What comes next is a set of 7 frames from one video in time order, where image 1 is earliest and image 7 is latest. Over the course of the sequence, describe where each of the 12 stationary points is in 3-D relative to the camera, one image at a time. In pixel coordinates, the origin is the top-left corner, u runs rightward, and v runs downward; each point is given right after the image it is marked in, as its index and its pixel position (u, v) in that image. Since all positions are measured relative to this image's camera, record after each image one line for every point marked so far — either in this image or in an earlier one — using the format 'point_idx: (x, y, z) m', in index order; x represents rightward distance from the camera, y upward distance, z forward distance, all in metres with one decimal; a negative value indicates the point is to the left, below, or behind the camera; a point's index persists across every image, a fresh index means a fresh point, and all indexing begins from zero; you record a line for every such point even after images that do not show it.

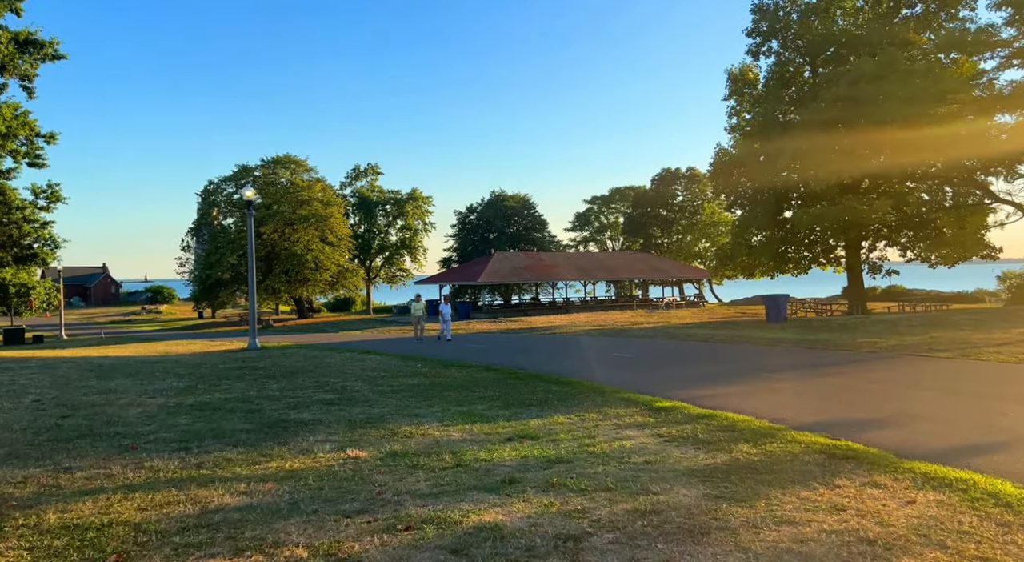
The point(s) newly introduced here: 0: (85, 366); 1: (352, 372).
0: (-10.0, -2.0, +17.6) m
1: (-3.2, -1.8, +15.1) m
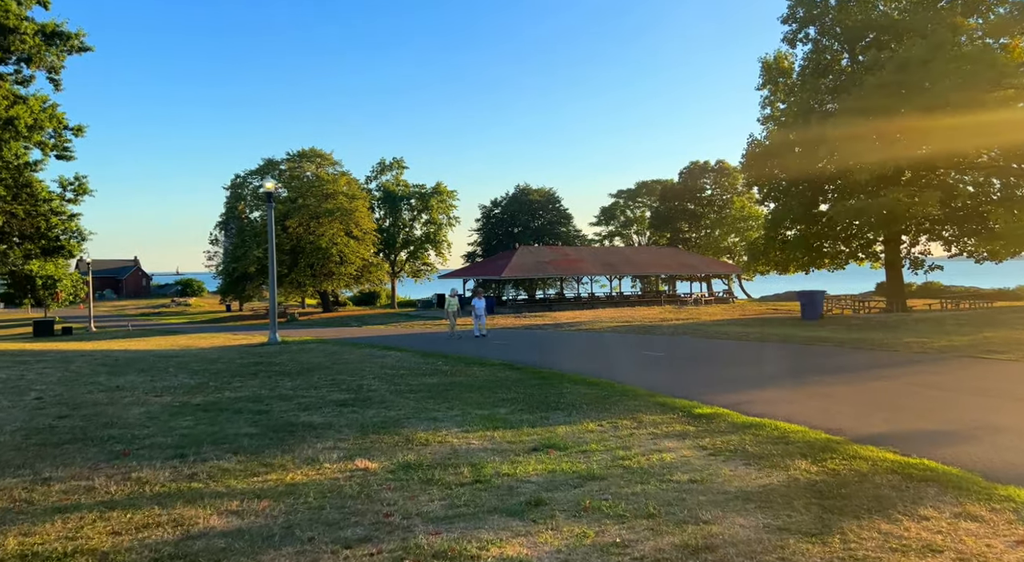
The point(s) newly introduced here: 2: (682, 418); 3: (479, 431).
0: (-9.4, -1.8, +17.1) m
1: (-2.7, -1.7, +14.5) m
2: (+2.0, -1.6, +8.5) m
3: (-0.4, -1.6, +8.2) m
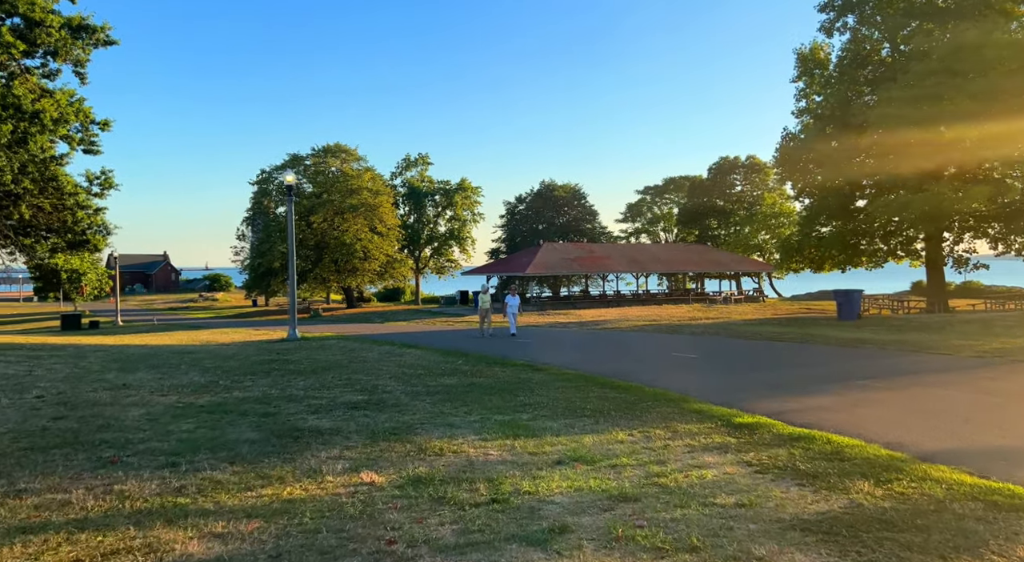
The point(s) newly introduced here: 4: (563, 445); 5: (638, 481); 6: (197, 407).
0: (-8.9, -1.7, +16.8) m
1: (-2.3, -1.6, +13.9) m
2: (+2.2, -1.5, +7.8) m
3: (-0.1, -1.6, +7.5) m
4: (+0.5, -1.6, +7.3) m
5: (+1.0, -1.6, +5.9) m
6: (-4.0, -1.6, +9.4) m
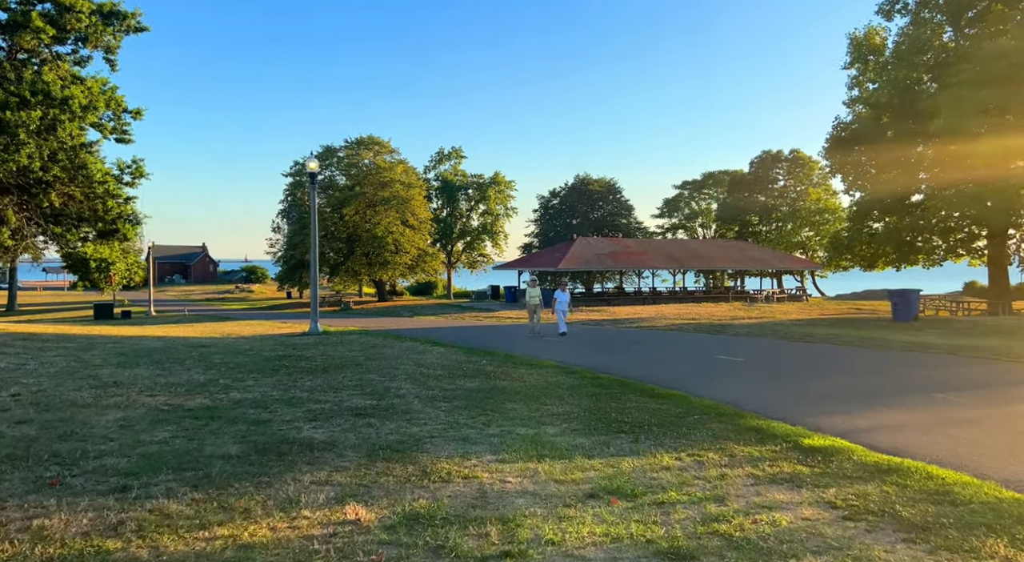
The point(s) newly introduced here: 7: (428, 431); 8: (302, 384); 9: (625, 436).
0: (-8.3, -1.4, +15.9) m
1: (-1.8, -1.5, +12.8) m
2: (+2.4, -1.5, +6.5) m
3: (+0.1, -1.5, +6.3) m
4: (+0.7, -1.5, +6.1) m
5: (+1.1, -1.5, +4.6) m
6: (-3.7, -1.5, +8.4) m
7: (-0.9, -1.5, +7.6) m
8: (-3.0, -1.5, +10.8) m
9: (+1.1, -1.5, +7.4) m
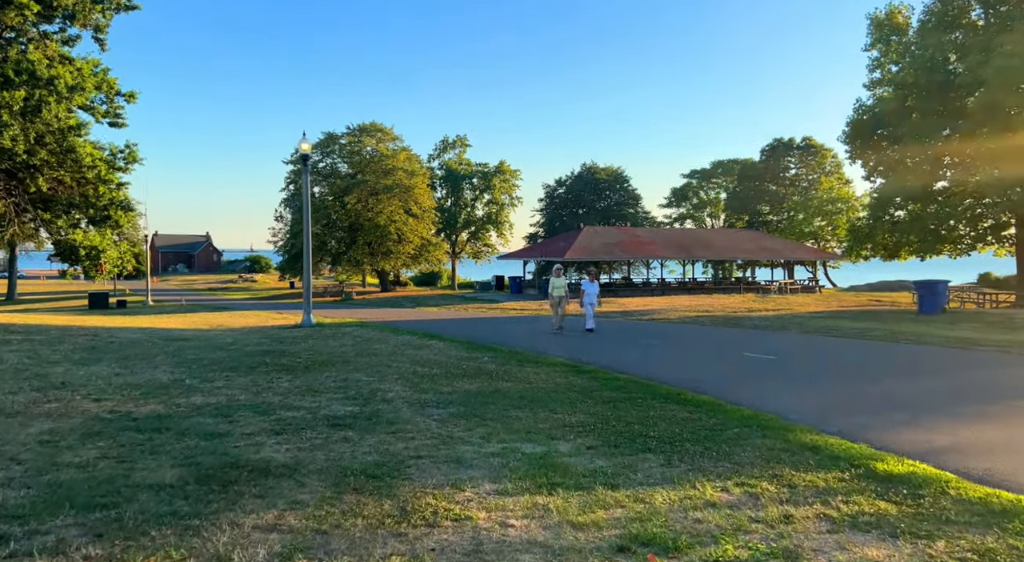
0: (-8.2, -1.2, +14.7) m
1: (-1.7, -1.3, +11.5) m
2: (+2.4, -1.4, +5.1) m
3: (+0.1, -1.4, +5.0) m
4: (+0.7, -1.4, +4.7) m
5: (+1.1, -1.4, +3.3) m
6: (-3.7, -1.3, +7.1) m
7: (-0.8, -1.4, +6.3) m
8: (-3.0, -1.3, +9.5) m
9: (+1.2, -1.4, +6.1) m
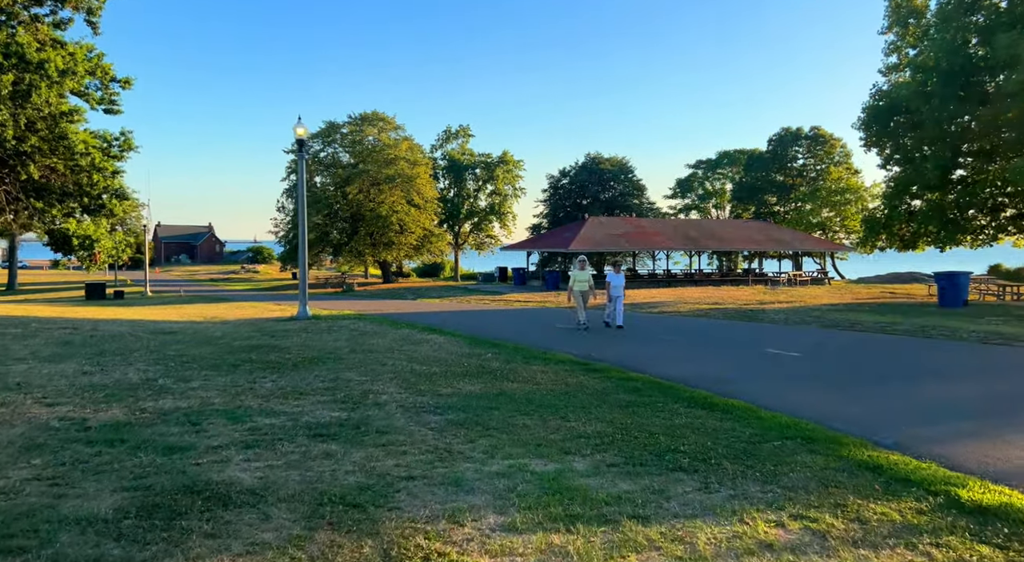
0: (-8.1, -1.0, +13.8) m
1: (-1.6, -1.2, +10.6) m
2: (+2.5, -1.3, +4.2) m
3: (+0.1, -1.4, +4.1) m
4: (+0.8, -1.4, +3.8) m
5: (+1.2, -1.4, +2.4) m
6: (-3.6, -1.2, +6.2) m
7: (-0.8, -1.3, +5.4) m
8: (-2.9, -1.2, +8.6) m
9: (+1.2, -1.4, +5.1) m
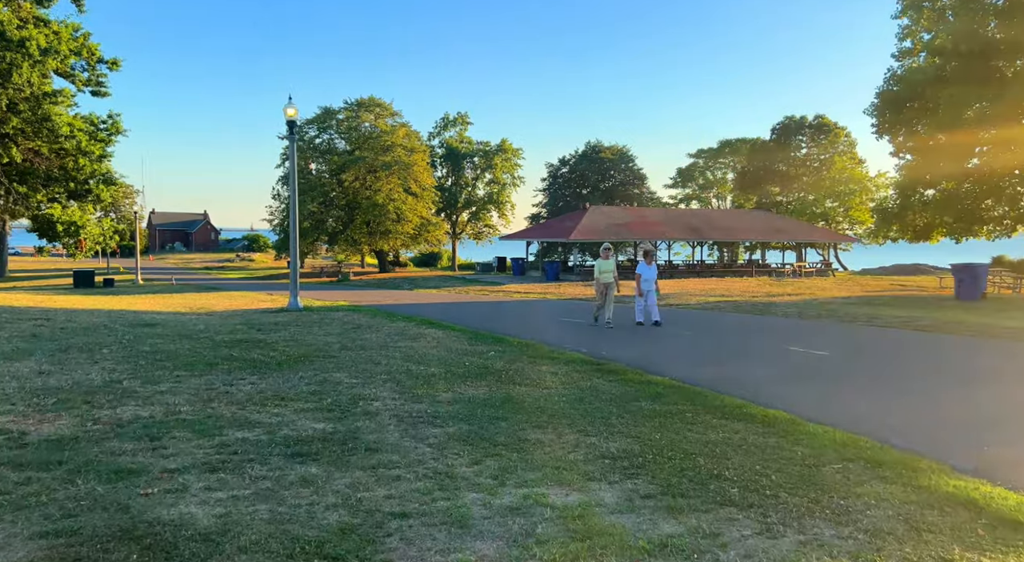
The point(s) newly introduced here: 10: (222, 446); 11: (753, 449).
0: (-8.0, -0.8, +12.8) m
1: (-1.6, -1.0, +9.6) m
2: (+2.6, -1.3, +3.3) m
3: (+0.2, -1.4, +3.1) m
4: (+0.9, -1.4, +2.9) m
5: (+1.3, -1.4, +1.5) m
6: (-3.5, -1.2, +5.2) m
7: (-0.7, -1.3, +4.5) m
8: (-2.8, -1.1, +7.7) m
9: (+1.3, -1.3, +4.2) m
10: (-2.1, -1.2, +5.6) m
11: (+1.8, -1.2, +5.5) m
